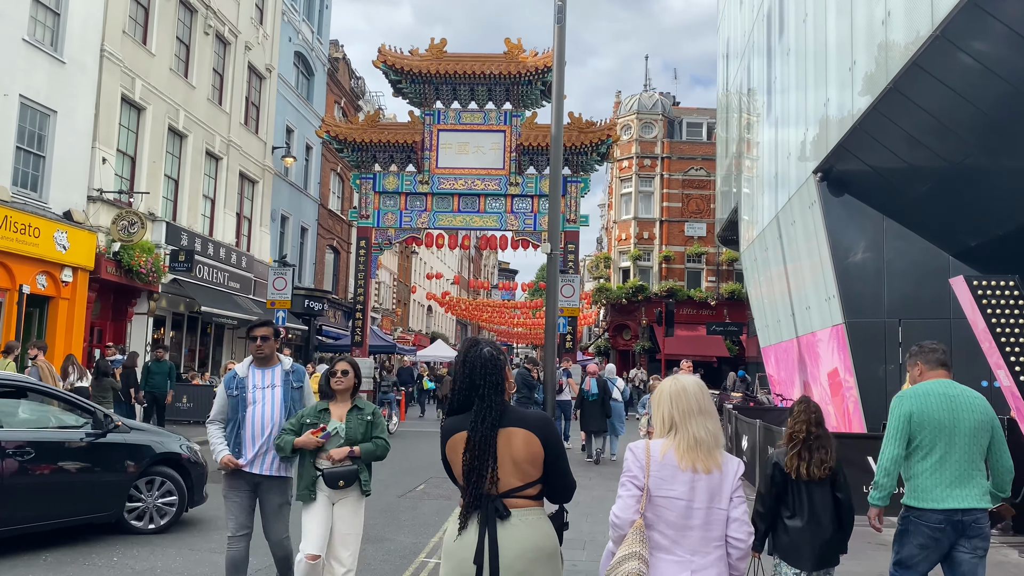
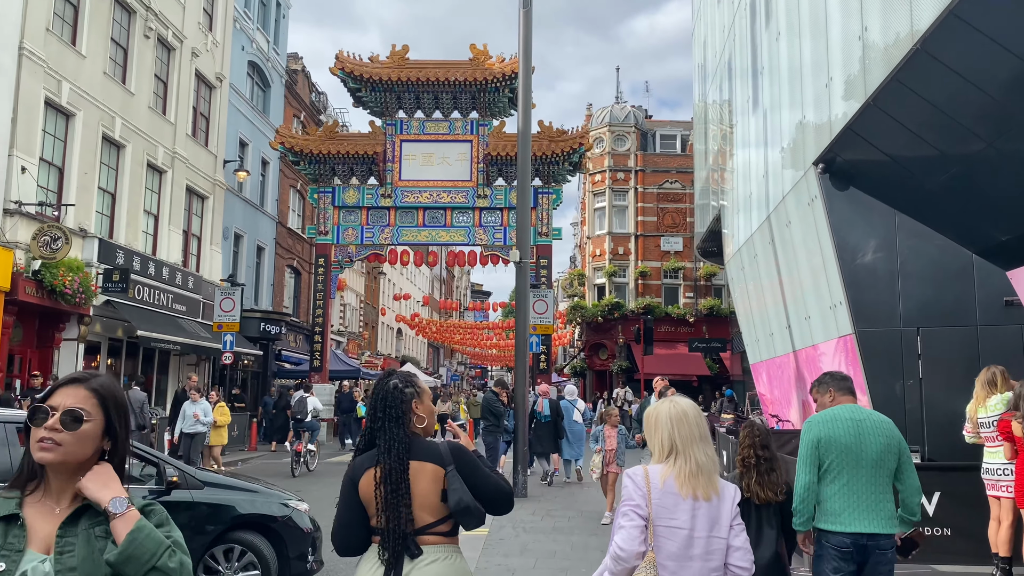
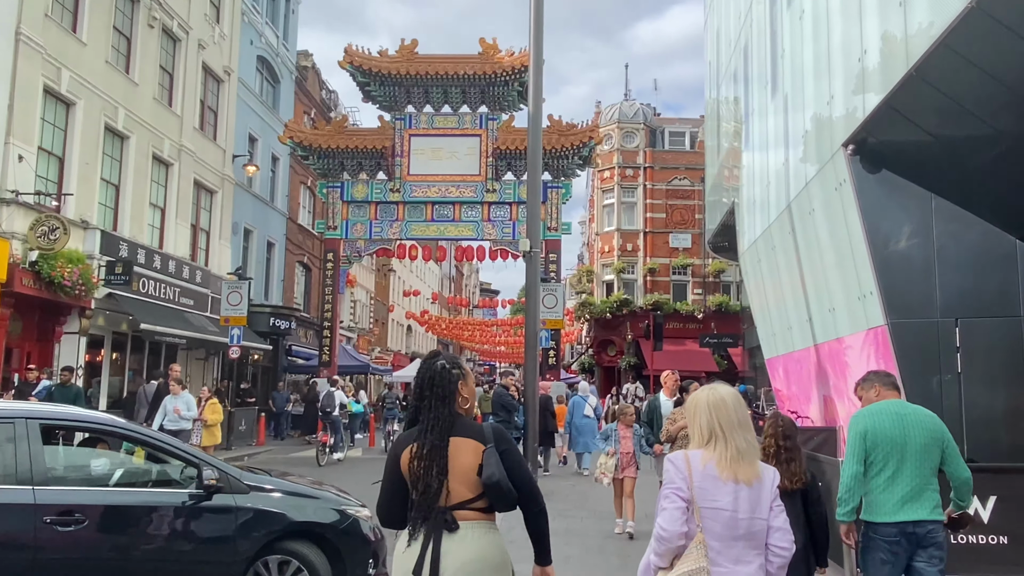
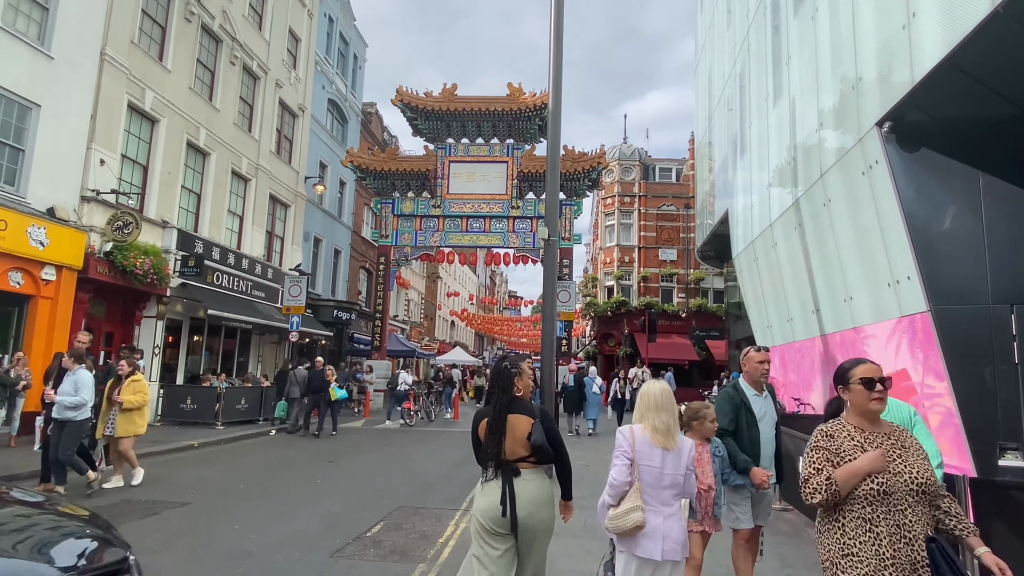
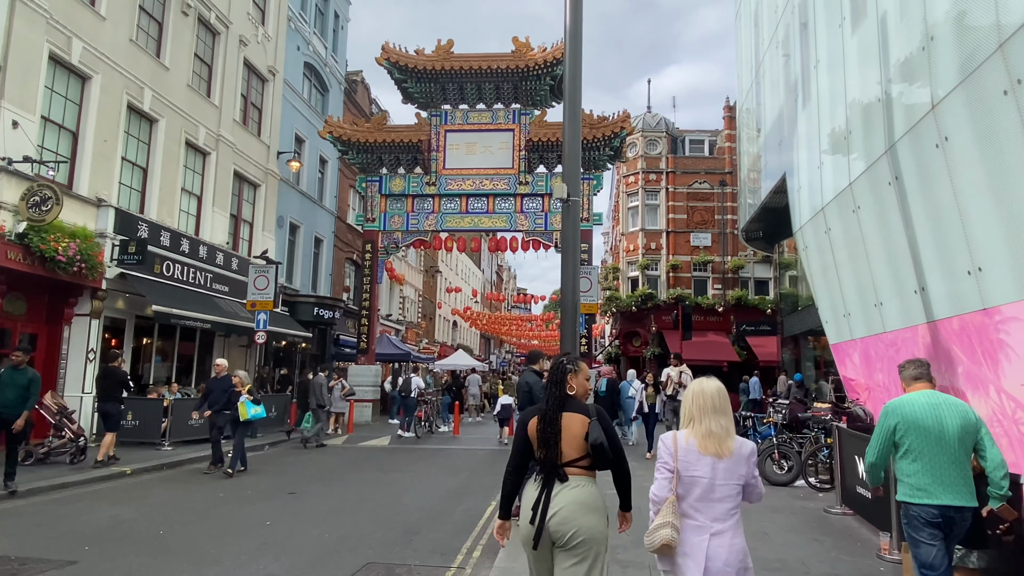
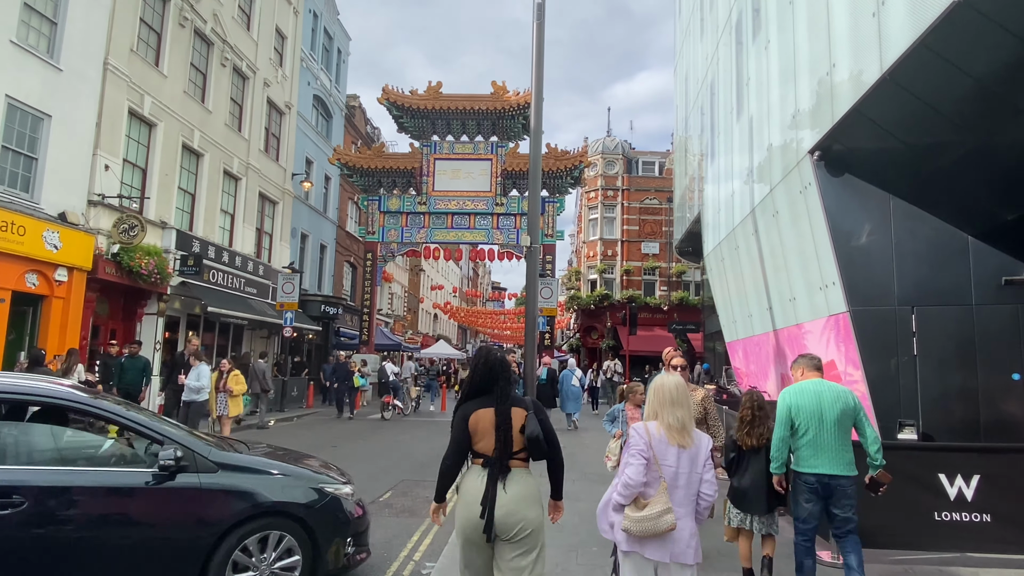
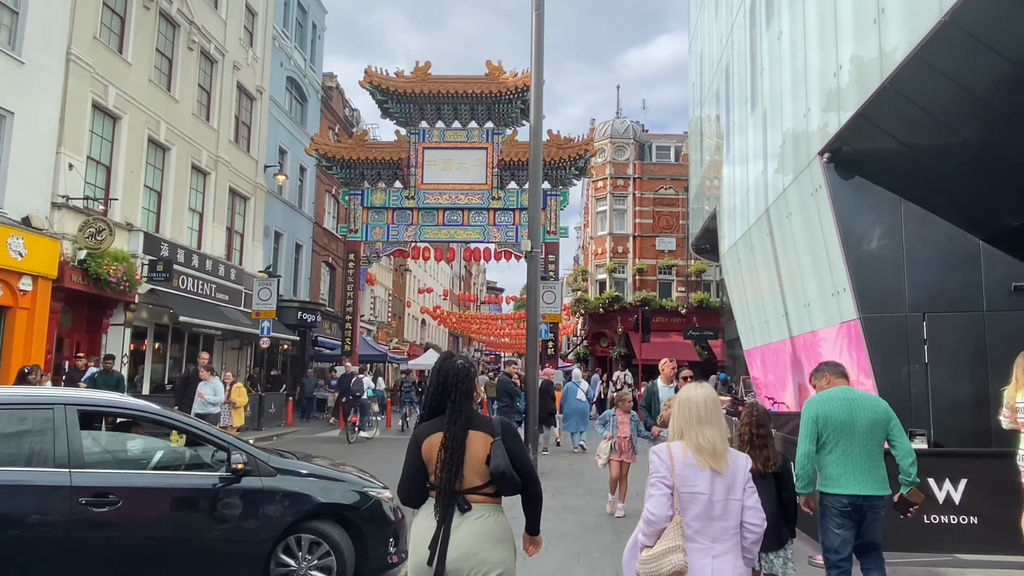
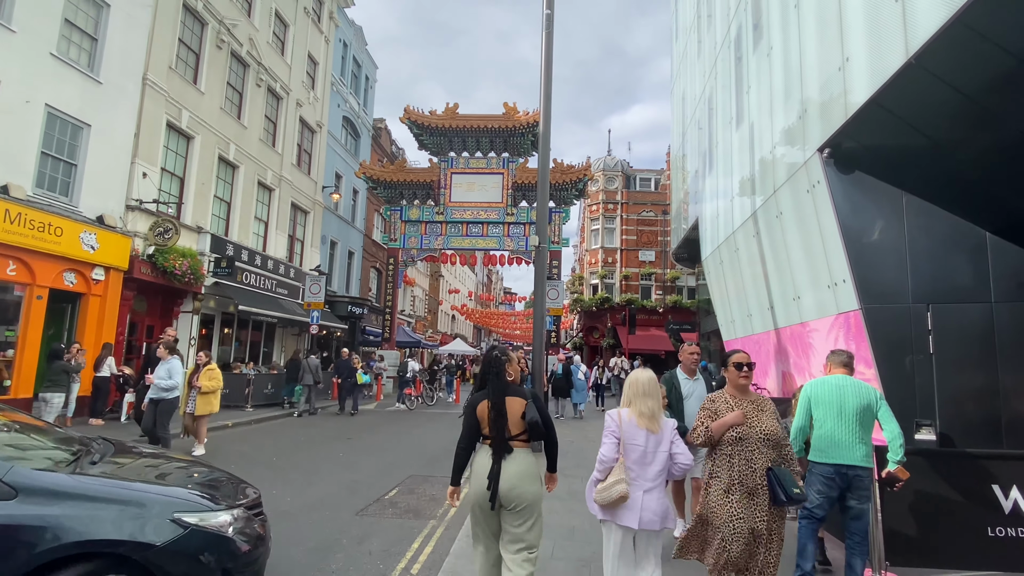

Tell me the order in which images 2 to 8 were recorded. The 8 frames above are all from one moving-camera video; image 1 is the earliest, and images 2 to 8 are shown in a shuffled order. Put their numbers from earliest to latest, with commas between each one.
2, 3, 7, 6, 8, 4, 5
